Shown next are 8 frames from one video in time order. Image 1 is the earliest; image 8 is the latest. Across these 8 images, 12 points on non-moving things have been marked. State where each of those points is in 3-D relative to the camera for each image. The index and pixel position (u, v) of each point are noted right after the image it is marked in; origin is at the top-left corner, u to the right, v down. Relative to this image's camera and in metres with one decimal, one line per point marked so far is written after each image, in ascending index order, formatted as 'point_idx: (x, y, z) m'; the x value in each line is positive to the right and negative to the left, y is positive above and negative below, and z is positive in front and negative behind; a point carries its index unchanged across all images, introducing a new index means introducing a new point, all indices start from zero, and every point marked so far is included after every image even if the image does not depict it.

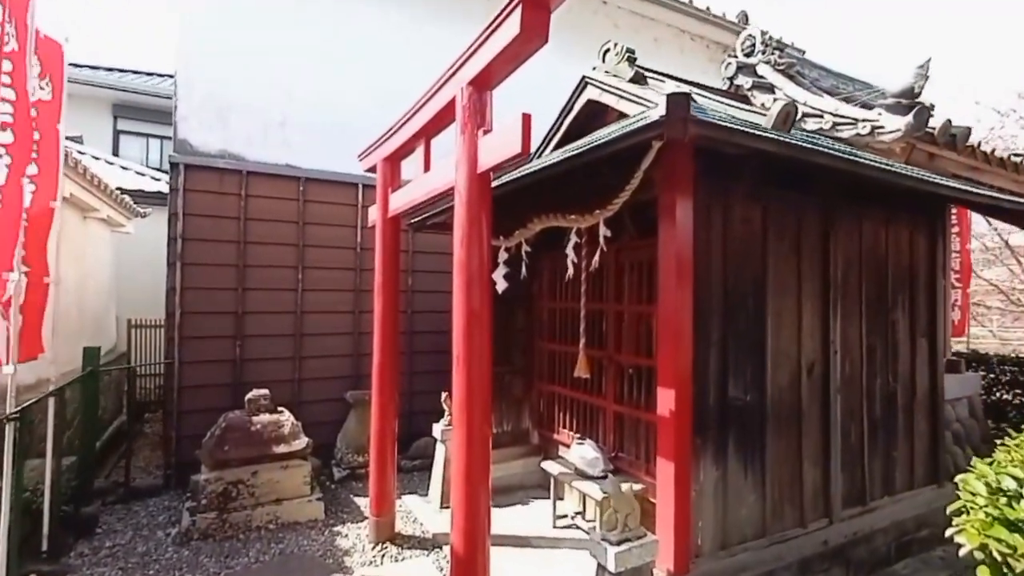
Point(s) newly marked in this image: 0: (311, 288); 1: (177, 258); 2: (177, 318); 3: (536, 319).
0: (-2.0, 0.0, +5.2) m
1: (-3.0, +0.3, +4.6) m
2: (-3.0, -0.3, +4.6) m
3: (+0.2, -0.3, +4.7) m
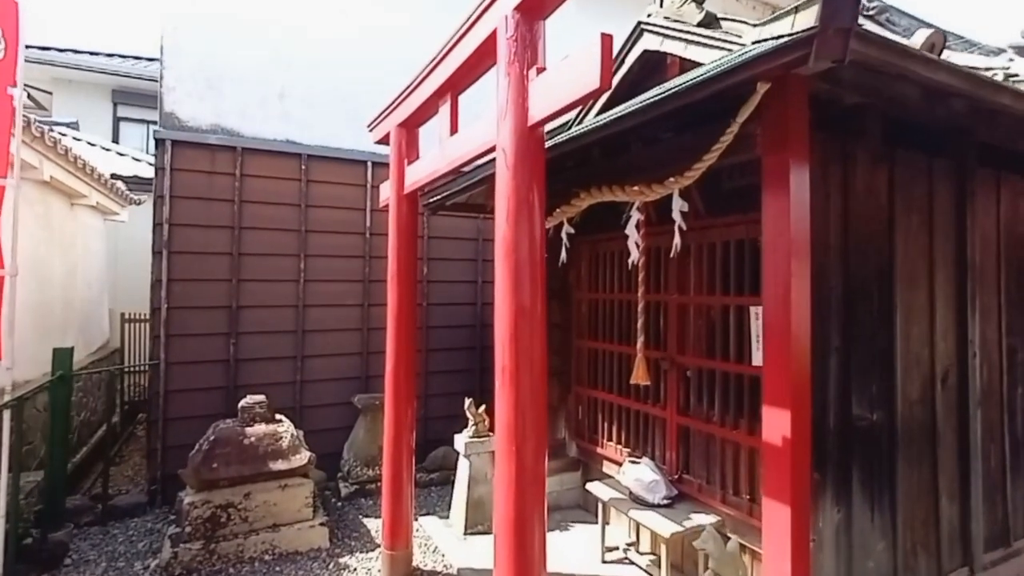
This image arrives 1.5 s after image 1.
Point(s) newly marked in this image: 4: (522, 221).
0: (-1.8, +0.1, +4.6) m
1: (-2.8, +0.3, +4.1) m
2: (-2.8, -0.2, +4.1) m
3: (+0.5, -0.2, +4.1) m
4: (0.0, +0.2, +1.6) m
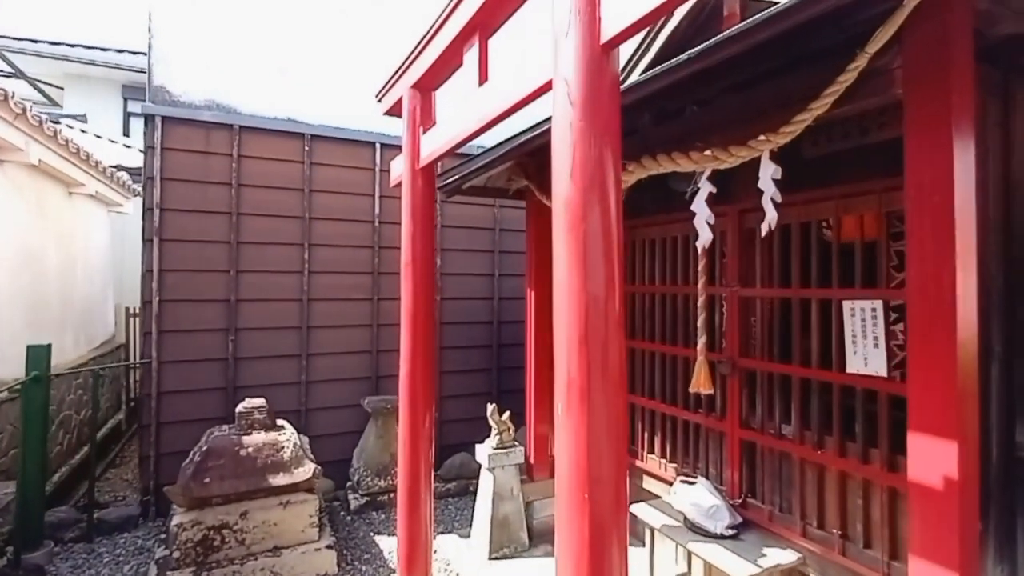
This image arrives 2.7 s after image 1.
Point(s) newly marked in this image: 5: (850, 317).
0: (-1.6, +0.1, +4.2) m
1: (-2.6, +0.4, +3.7) m
2: (-2.6, -0.1, +3.7) m
3: (+0.7, -0.2, +3.7) m
4: (+0.2, +0.2, +1.1) m
5: (+1.4, -0.1, +2.1) m
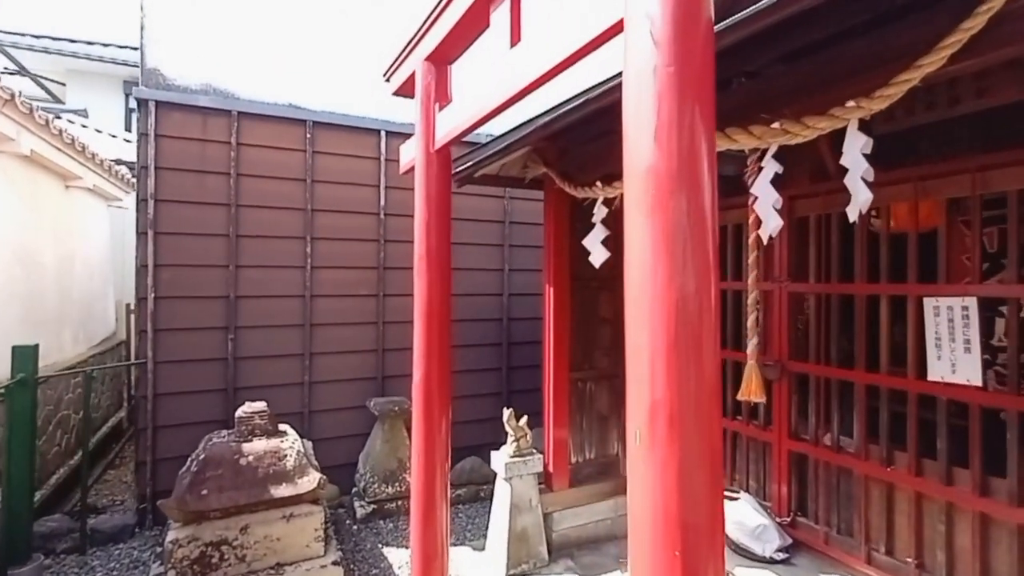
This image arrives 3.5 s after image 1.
0: (-1.5, +0.2, +4.0) m
1: (-2.5, +0.4, +3.5) m
2: (-2.5, -0.1, +3.5) m
3: (+0.8, -0.1, +3.5) m
4: (+0.3, +0.2, +0.9) m
5: (+1.5, -0.1, +1.8) m
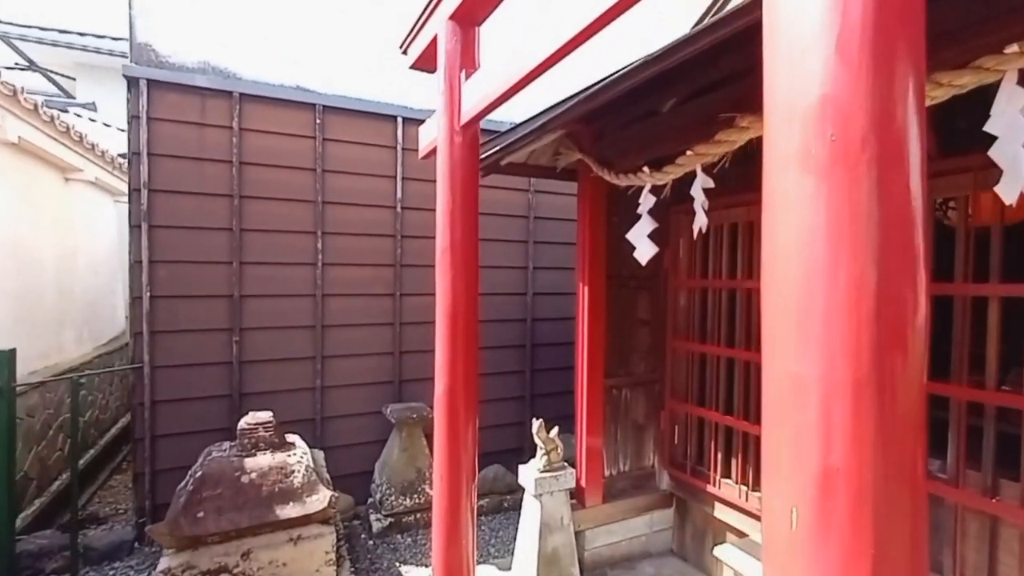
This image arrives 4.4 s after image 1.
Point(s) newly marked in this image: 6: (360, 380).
0: (-1.3, +0.2, +3.7) m
1: (-2.3, +0.4, +3.2) m
2: (-2.3, -0.1, +3.2) m
3: (+1.0, -0.1, +3.1) m
4: (+0.4, +0.2, +0.6) m
5: (+1.6, -0.1, +1.5) m
6: (-1.1, -0.7, +3.8) m
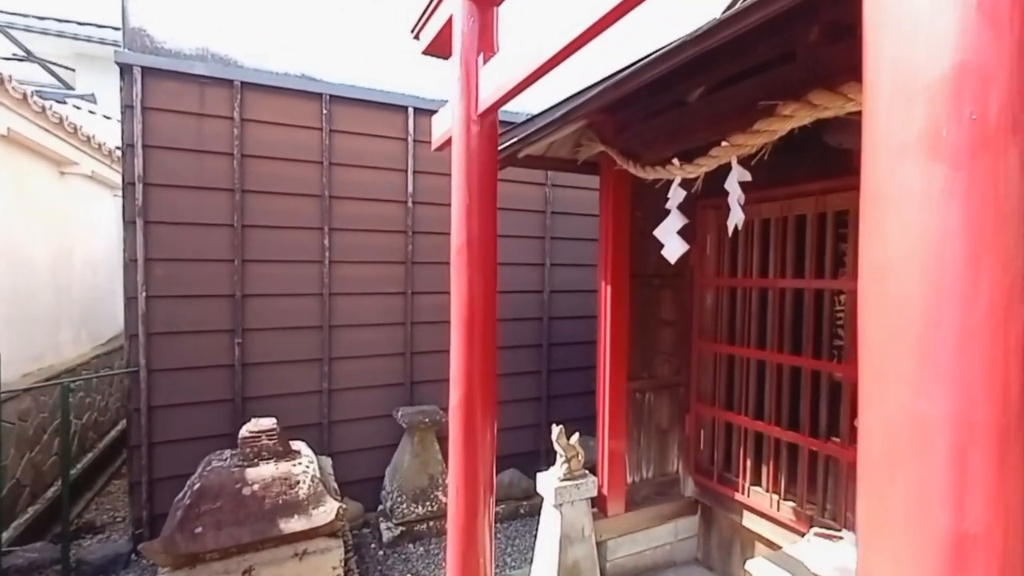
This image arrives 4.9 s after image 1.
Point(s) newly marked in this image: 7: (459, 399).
0: (-1.2, +0.2, +3.6) m
1: (-2.2, +0.4, +3.0) m
2: (-2.2, -0.1, +3.0) m
3: (+1.1, -0.1, +3.0) m
4: (+0.5, +0.2, +0.4) m
5: (+1.7, -0.1, +1.3) m
6: (-1.0, -0.7, +3.7) m
7: (-0.2, -0.4, +2.0) m
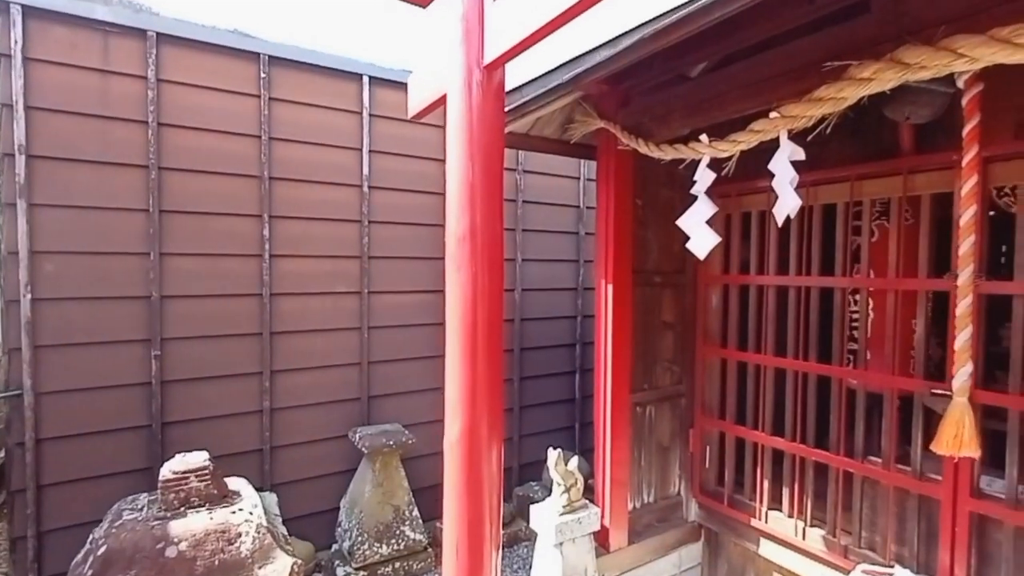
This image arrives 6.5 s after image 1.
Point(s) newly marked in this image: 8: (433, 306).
0: (-1.3, +0.2, +3.0) m
1: (-2.3, +0.4, +2.4) m
2: (-2.3, -0.1, +2.4) m
3: (+1.0, -0.1, +2.7) m
4: (+0.7, +0.2, +0.1) m
5: (+1.8, -0.1, +1.1) m
6: (-1.2, -0.7, +3.1) m
7: (-0.2, -0.4, +1.6) m
8: (-0.5, -0.1, +3.5) m
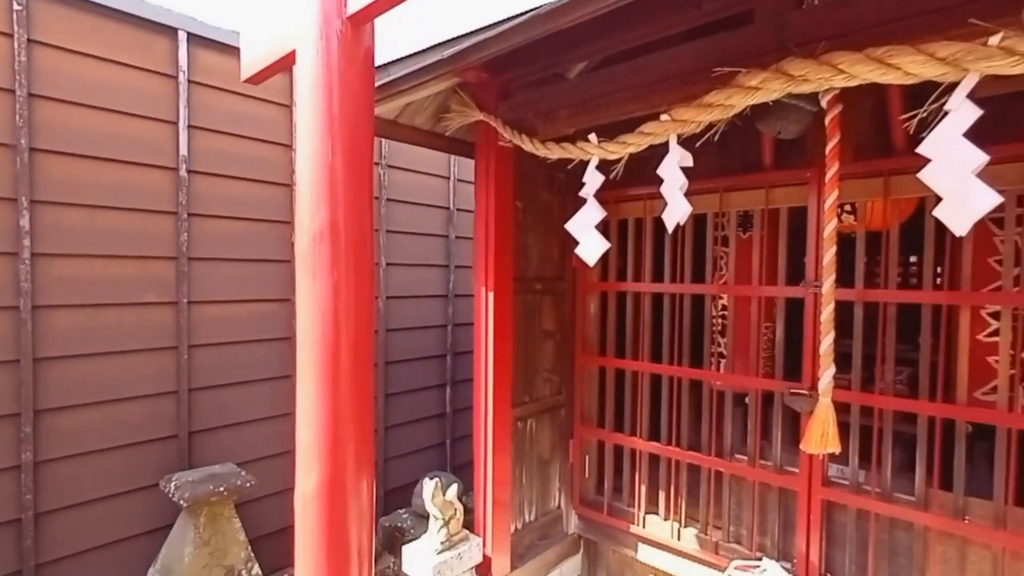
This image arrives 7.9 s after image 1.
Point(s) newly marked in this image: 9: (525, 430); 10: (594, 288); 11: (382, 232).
0: (-2.0, +0.2, +2.2) m
1: (-2.7, +0.4, +1.3) m
2: (-2.7, -0.2, +1.4) m
3: (+0.3, -0.1, +2.6) m
4: (+0.8, +0.2, 0.0) m
5: (+1.6, -0.1, +1.3) m
6: (-1.9, -0.7, +2.4) m
7: (-0.4, -0.5, +1.2) m
8: (-1.4, -0.2, +3.0) m
9: (+0.1, -0.7, +2.5) m
10: (+0.4, 0.0, +2.6) m
11: (-0.8, +0.4, +3.2) m
